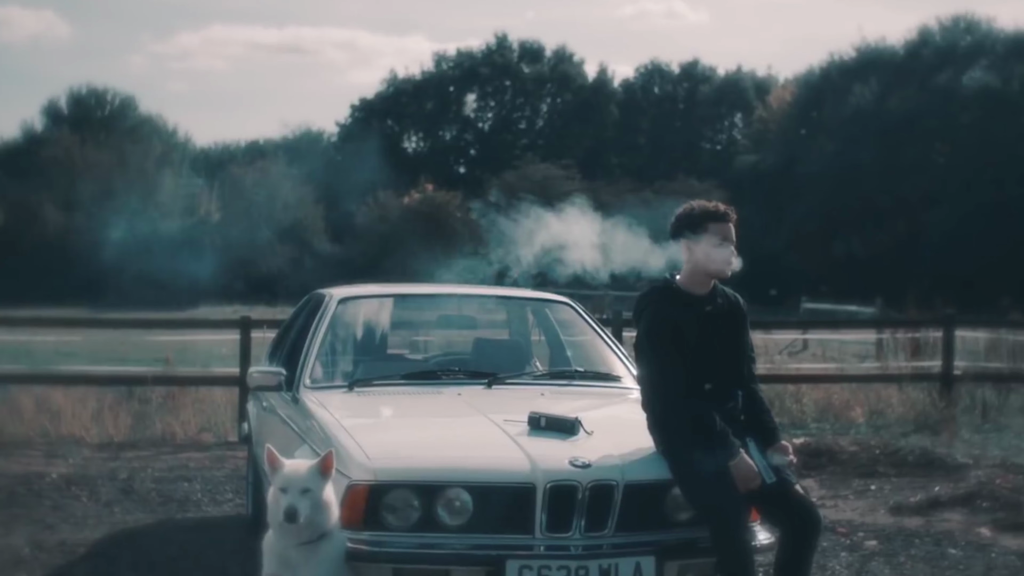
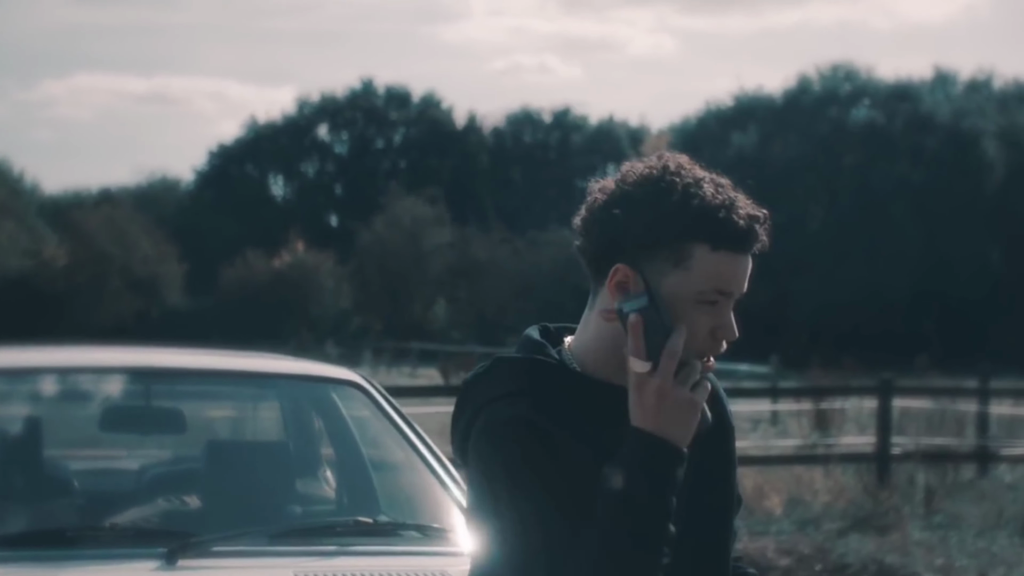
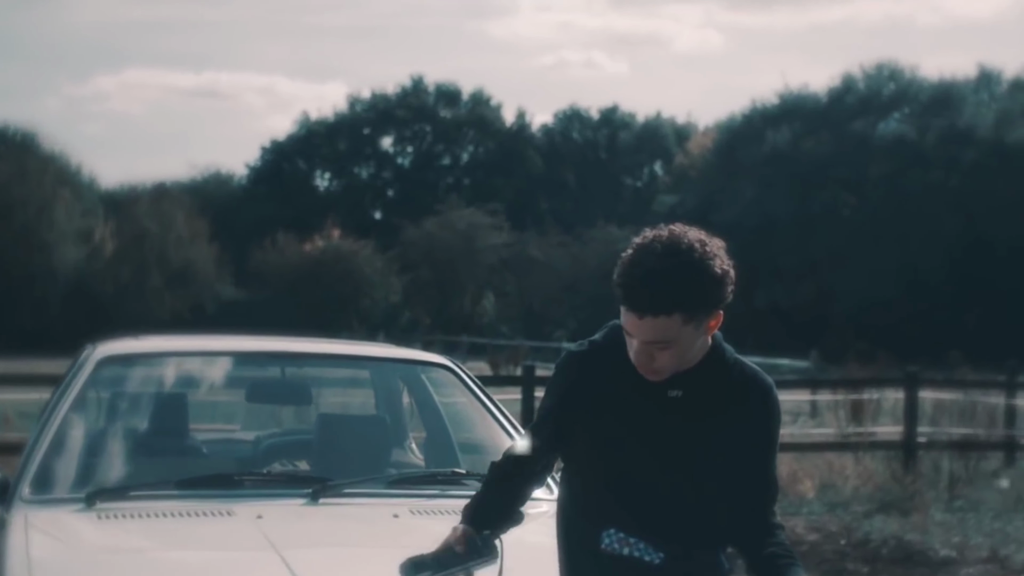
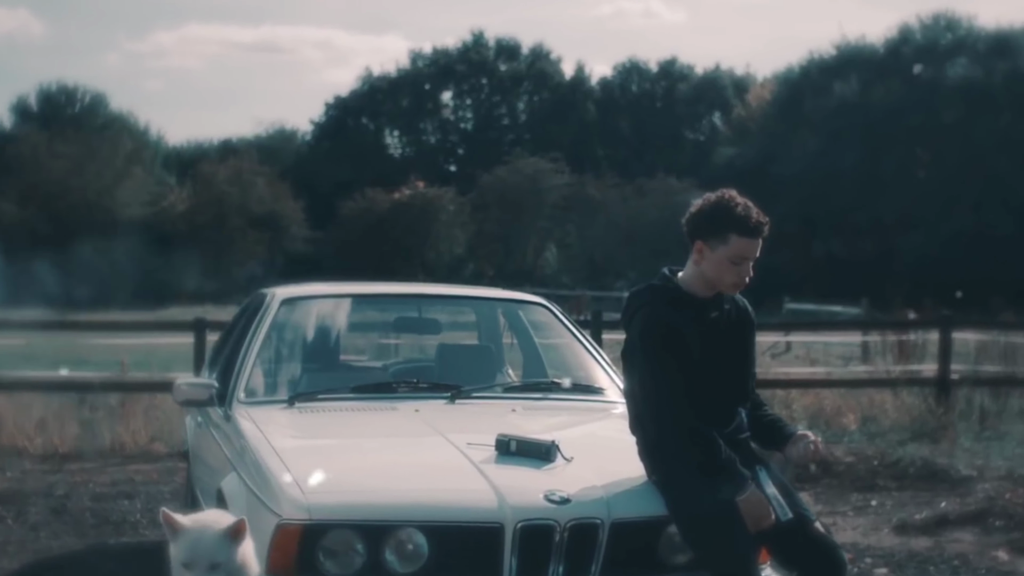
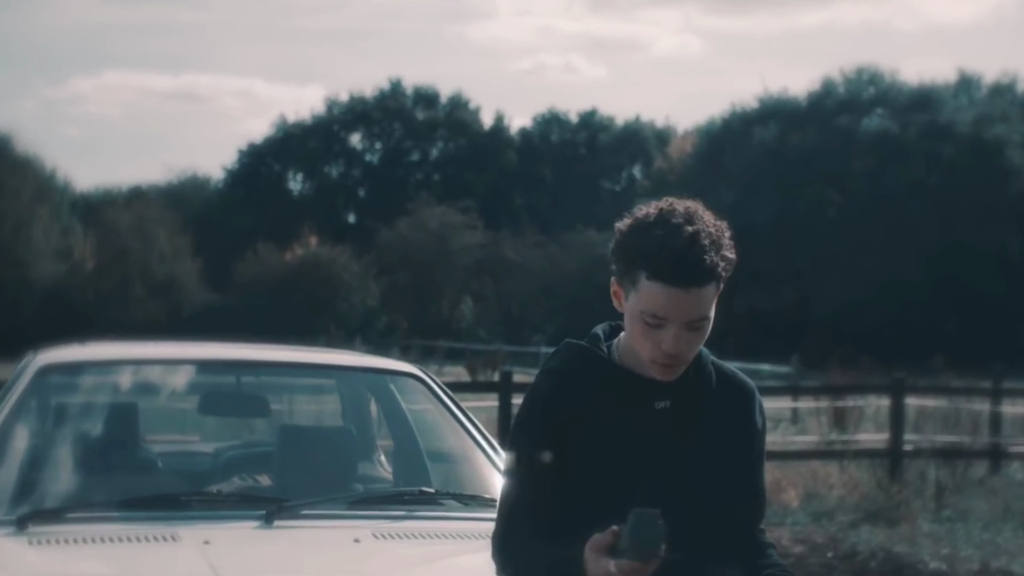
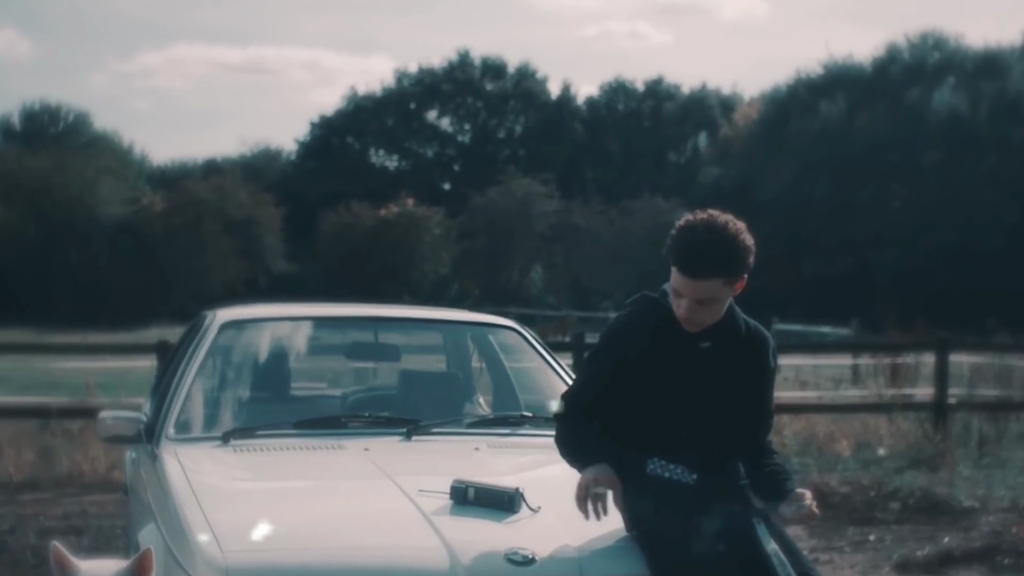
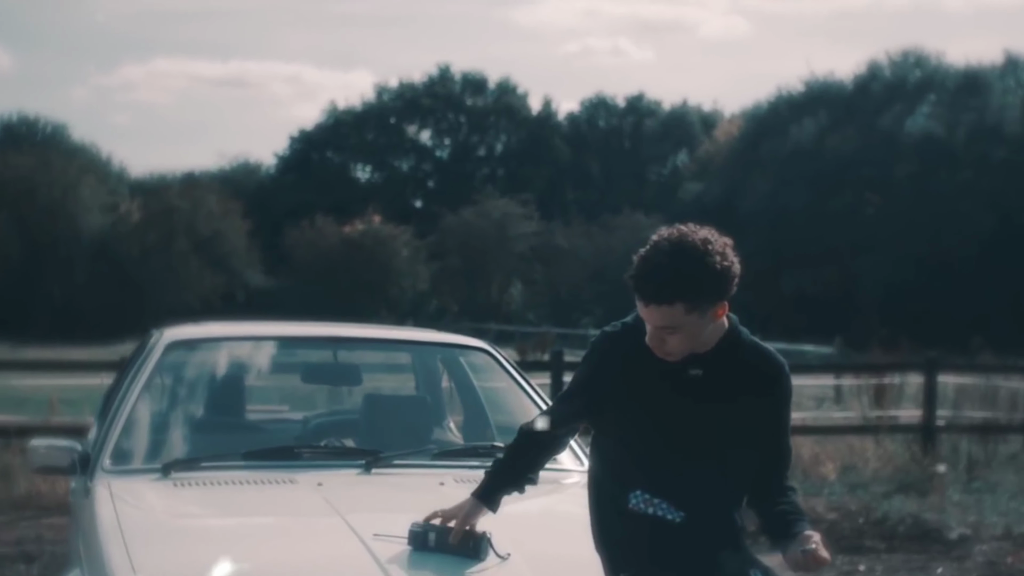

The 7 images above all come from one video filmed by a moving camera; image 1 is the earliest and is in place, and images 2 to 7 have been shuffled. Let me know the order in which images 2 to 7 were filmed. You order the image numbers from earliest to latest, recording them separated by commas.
4, 6, 7, 3, 5, 2
